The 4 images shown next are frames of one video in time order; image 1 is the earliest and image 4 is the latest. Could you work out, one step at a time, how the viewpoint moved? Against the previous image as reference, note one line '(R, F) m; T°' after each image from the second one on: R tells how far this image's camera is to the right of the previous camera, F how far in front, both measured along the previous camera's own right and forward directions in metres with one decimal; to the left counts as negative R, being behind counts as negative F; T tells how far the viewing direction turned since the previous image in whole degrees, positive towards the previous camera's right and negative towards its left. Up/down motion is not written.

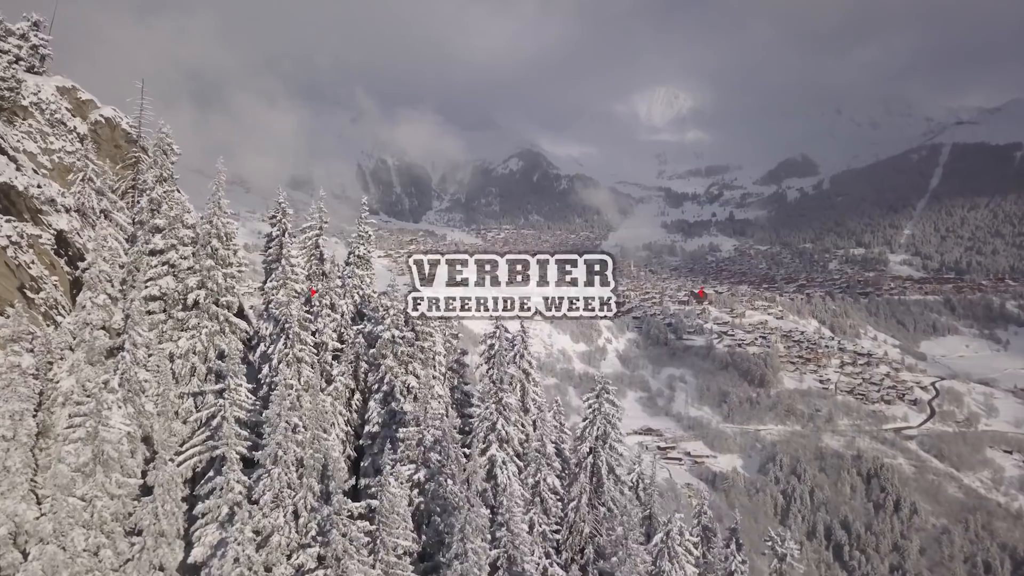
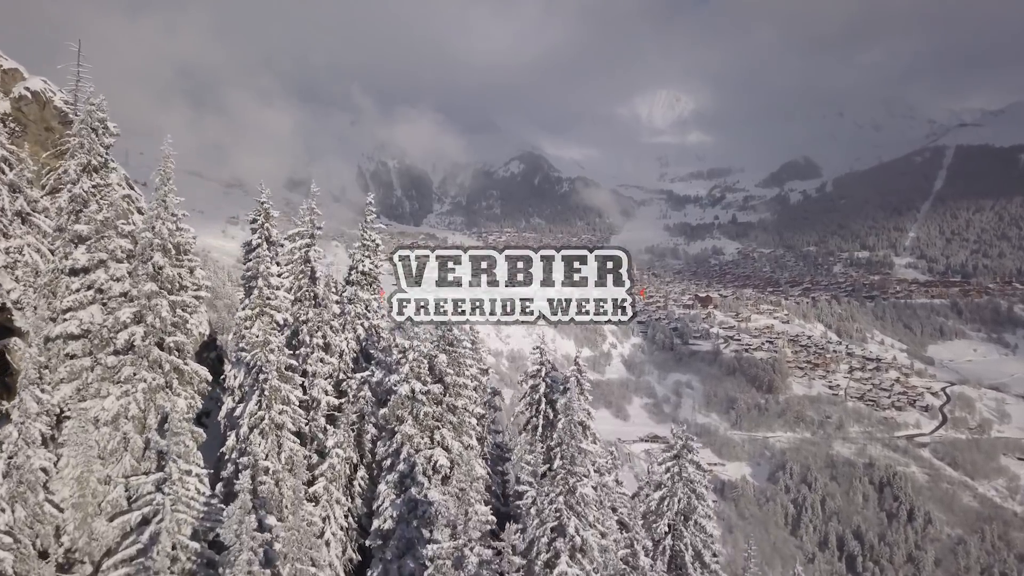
(-1.0, +3.1) m; 0°
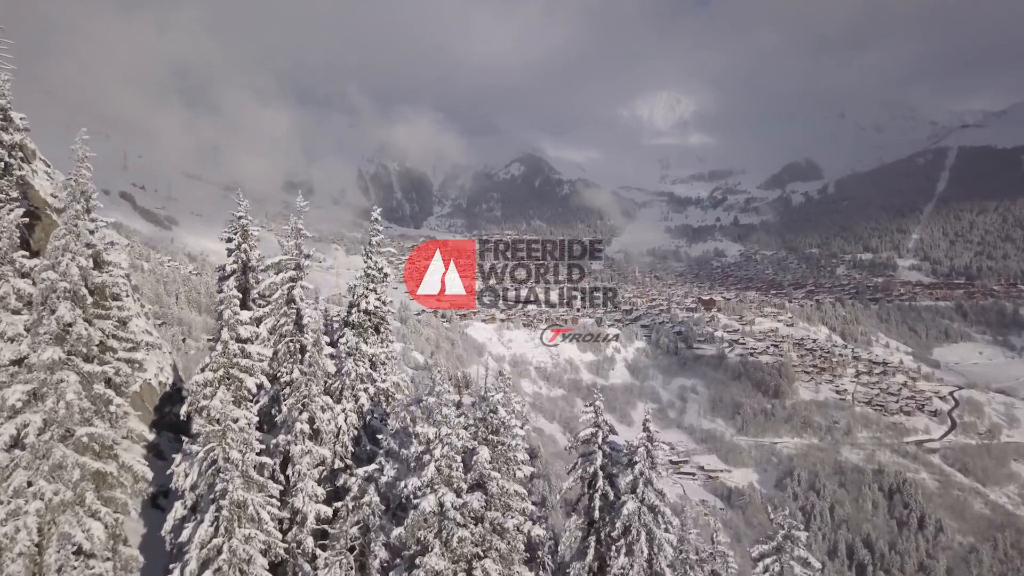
(-0.7, +2.3) m; 0°
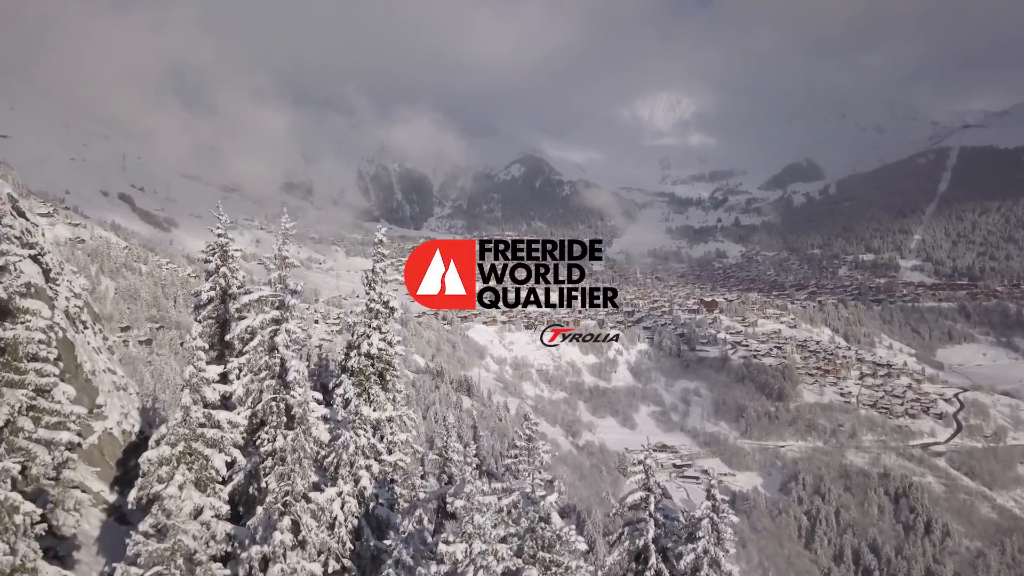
(-0.4, +1.4) m; 0°
